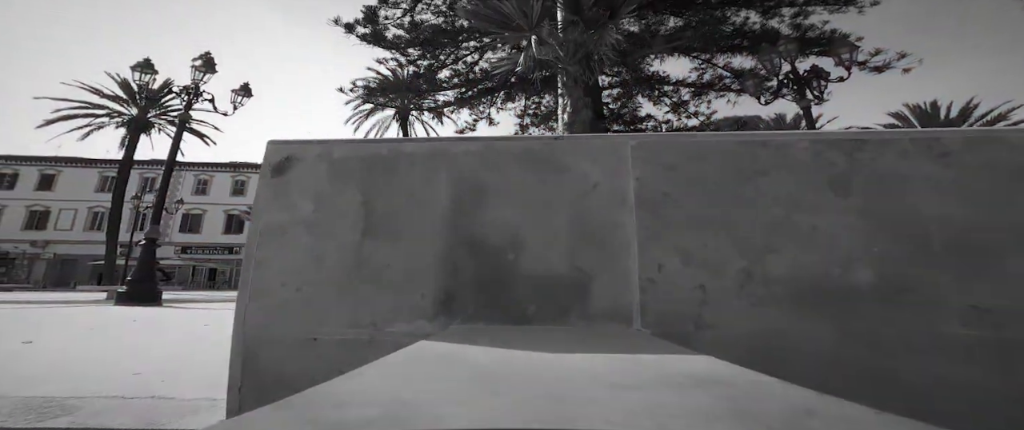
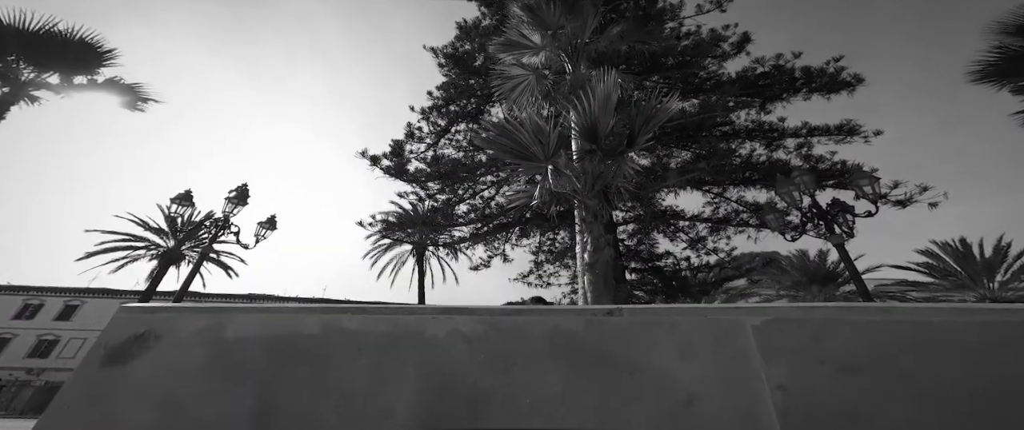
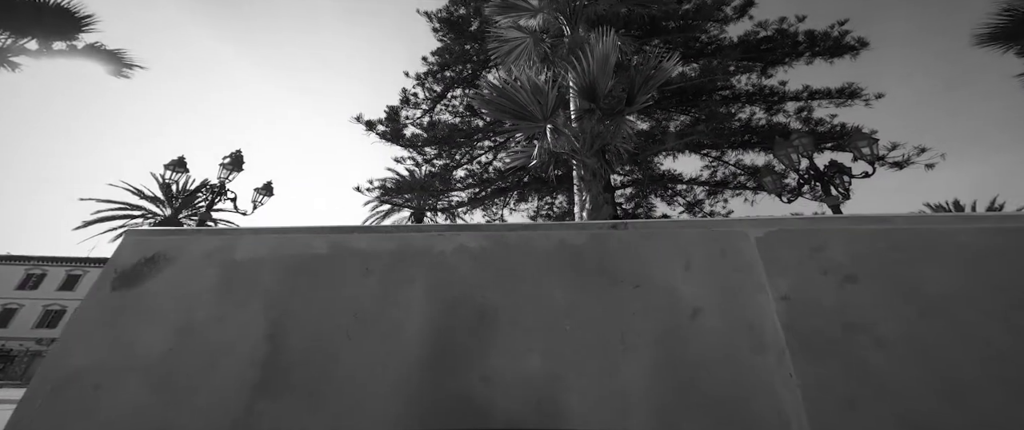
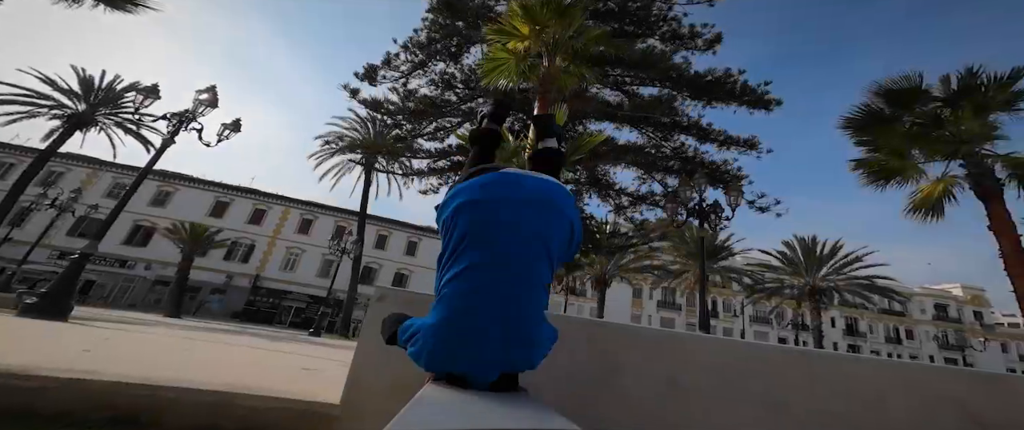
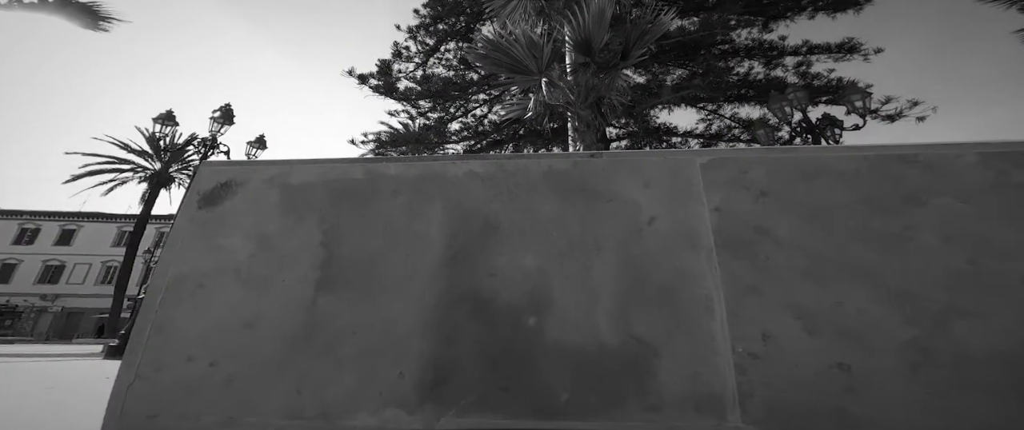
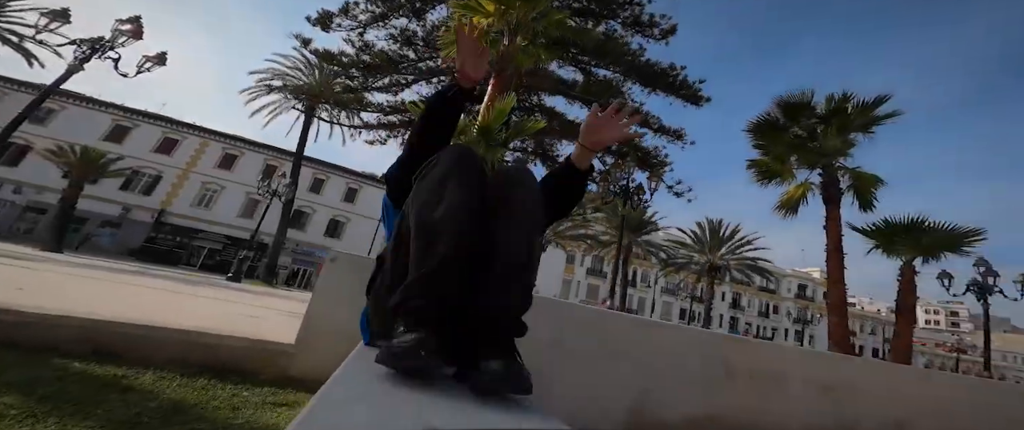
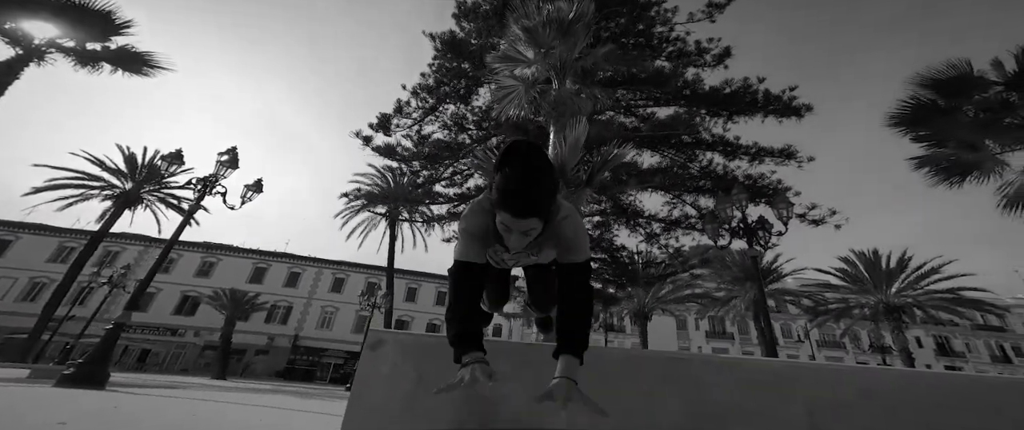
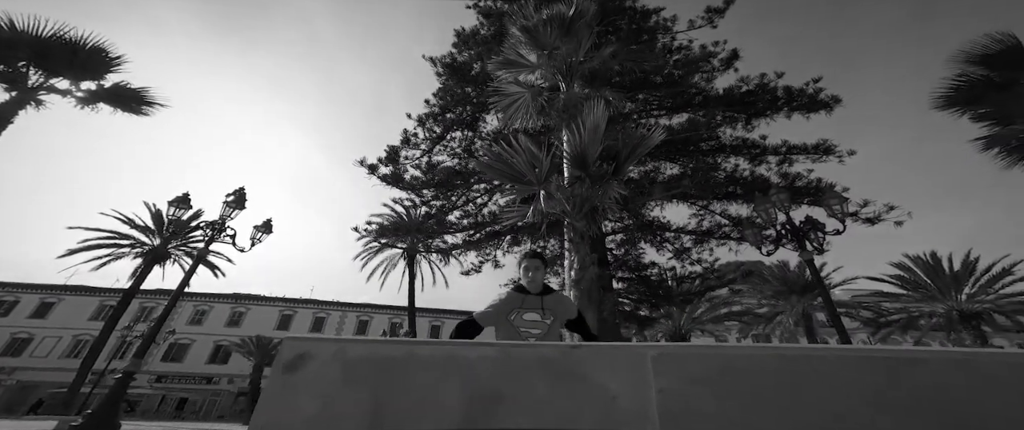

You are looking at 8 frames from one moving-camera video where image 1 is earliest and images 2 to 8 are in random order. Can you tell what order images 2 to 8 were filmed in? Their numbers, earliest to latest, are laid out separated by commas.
5, 3, 2, 8, 7, 4, 6
